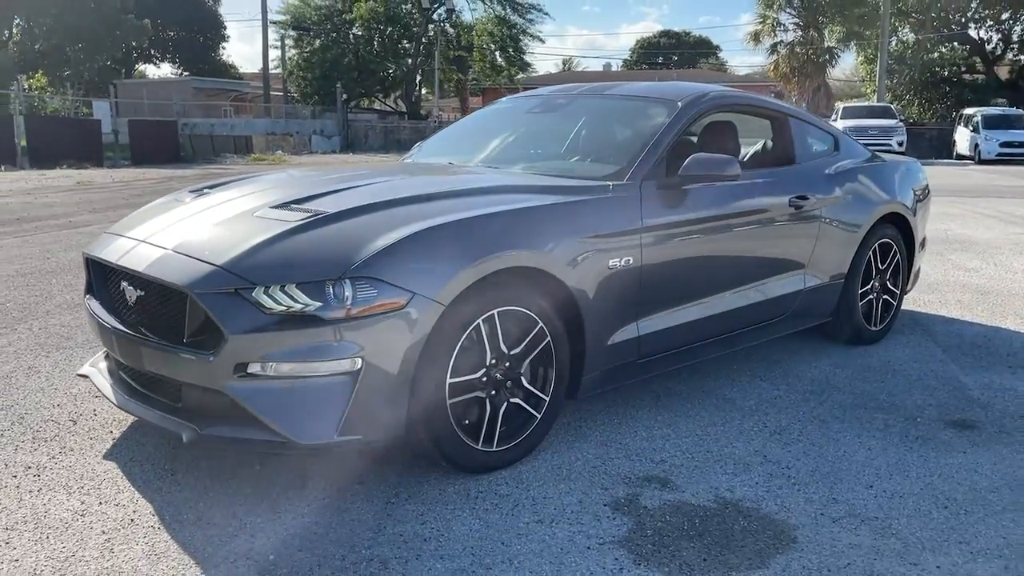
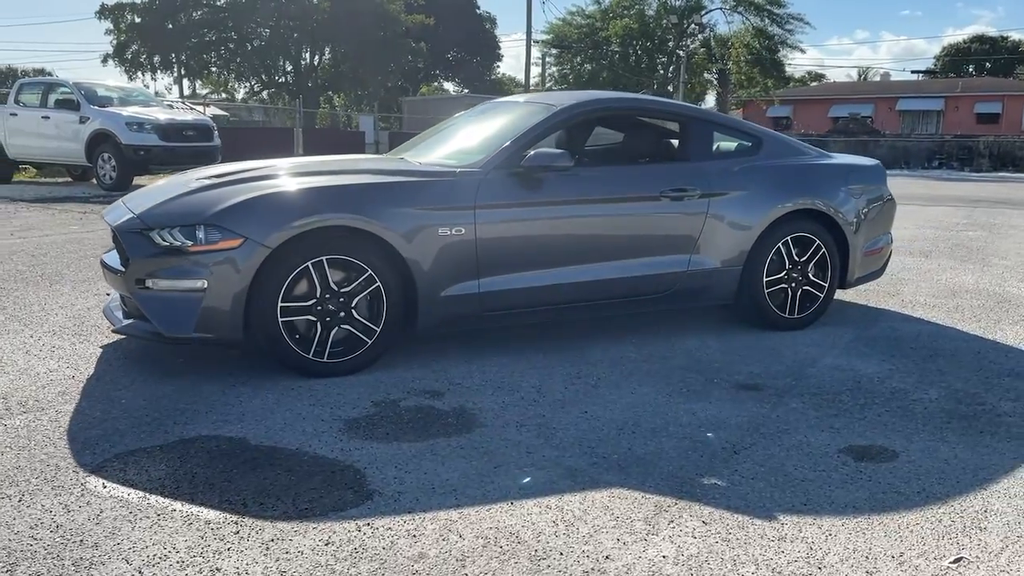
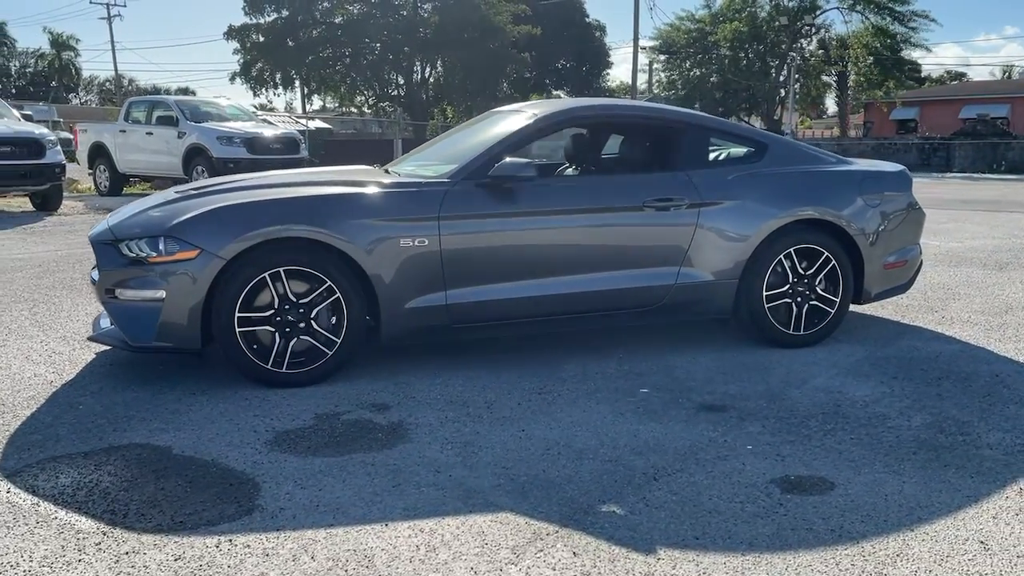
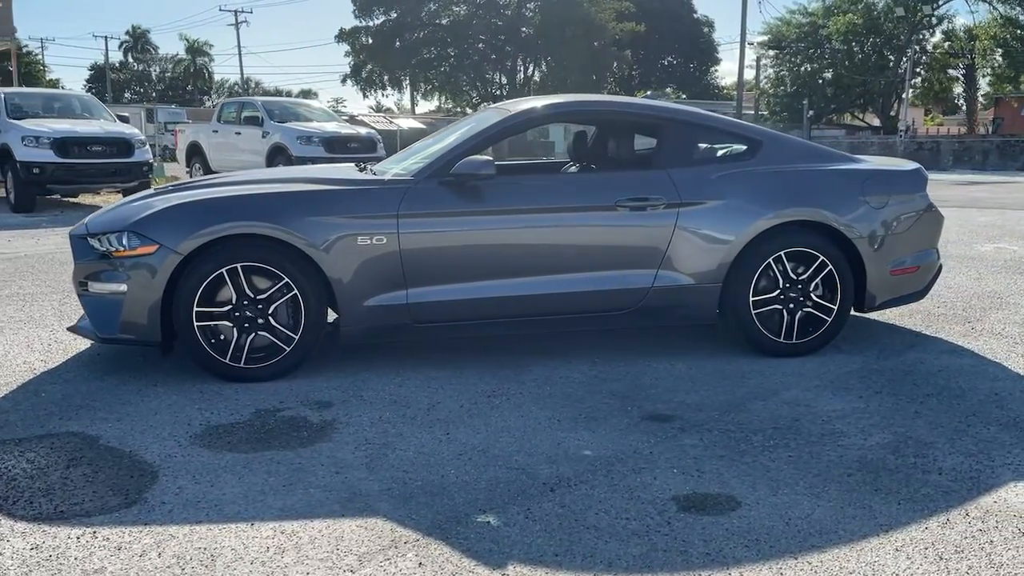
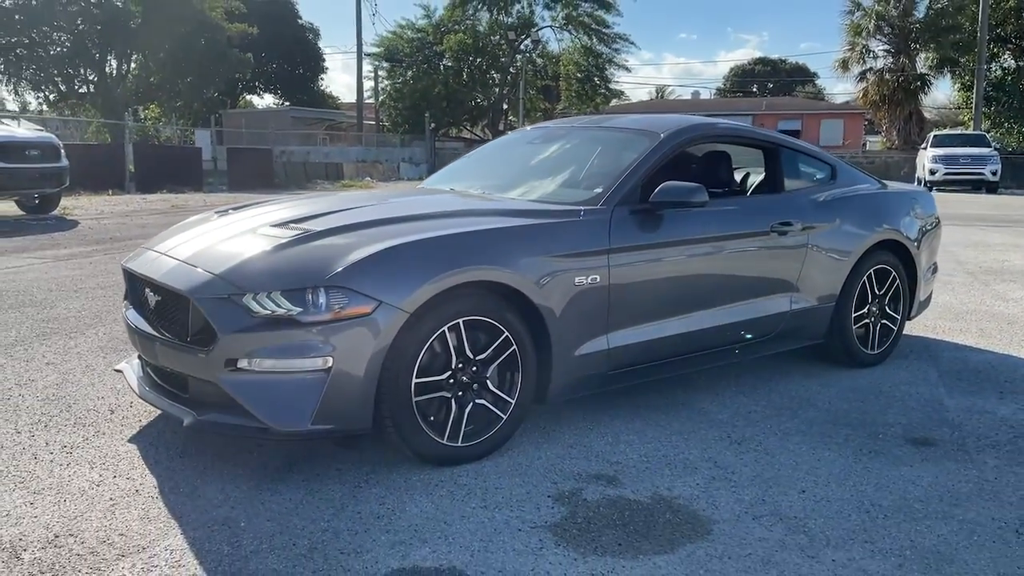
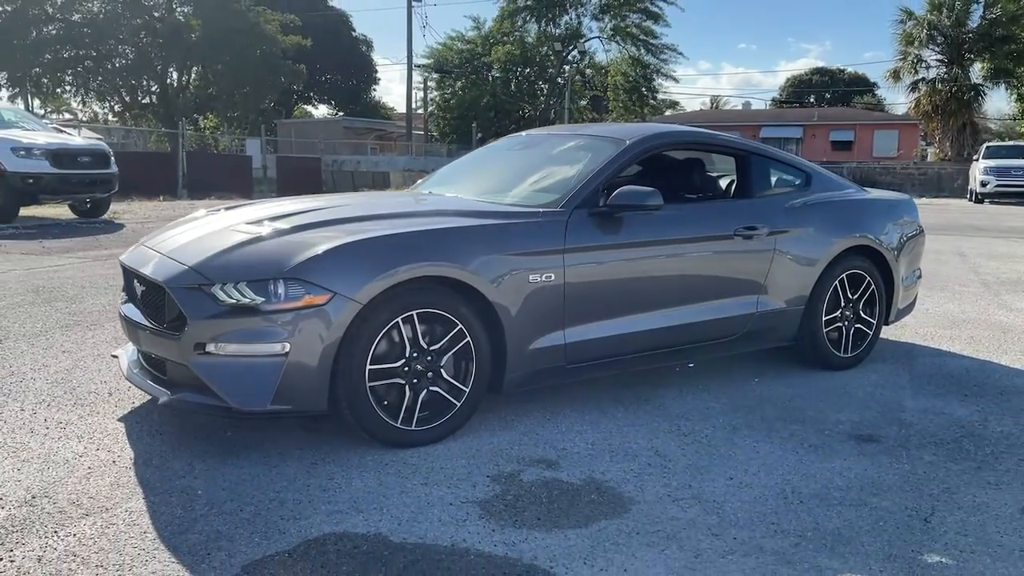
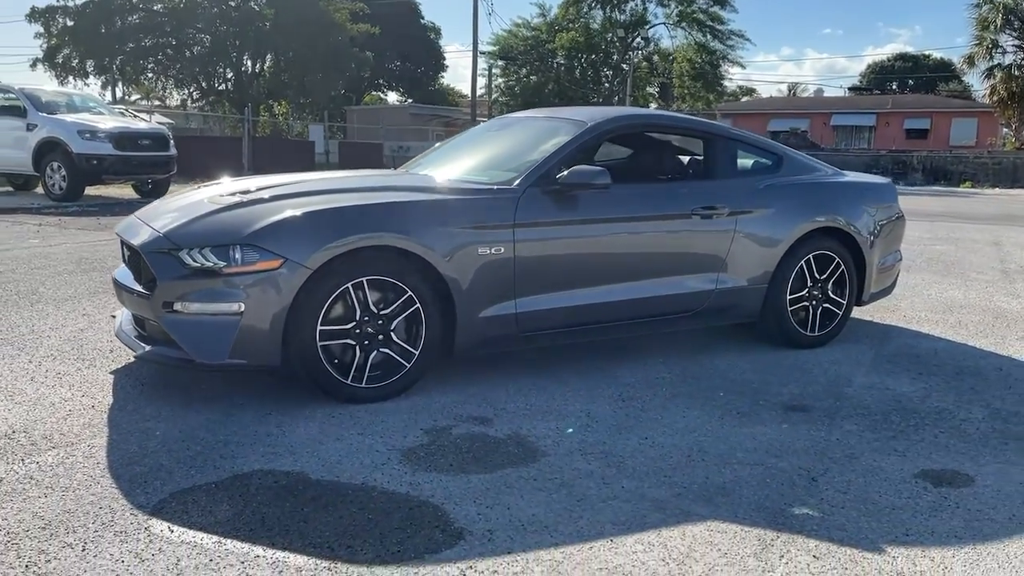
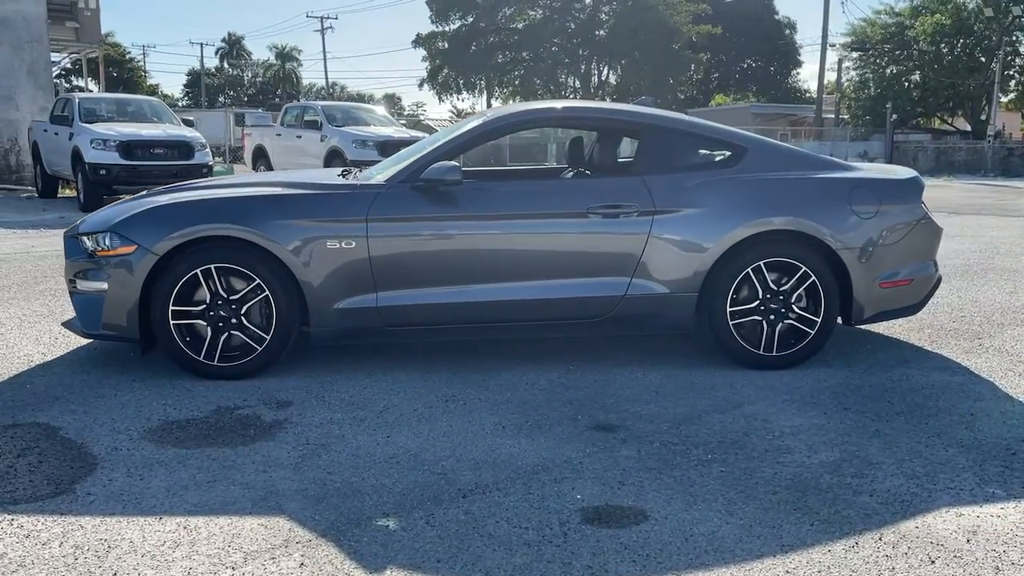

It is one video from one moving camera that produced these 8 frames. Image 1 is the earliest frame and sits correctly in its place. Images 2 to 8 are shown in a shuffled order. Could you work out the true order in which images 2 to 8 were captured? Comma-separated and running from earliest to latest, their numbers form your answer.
5, 6, 7, 2, 3, 4, 8
